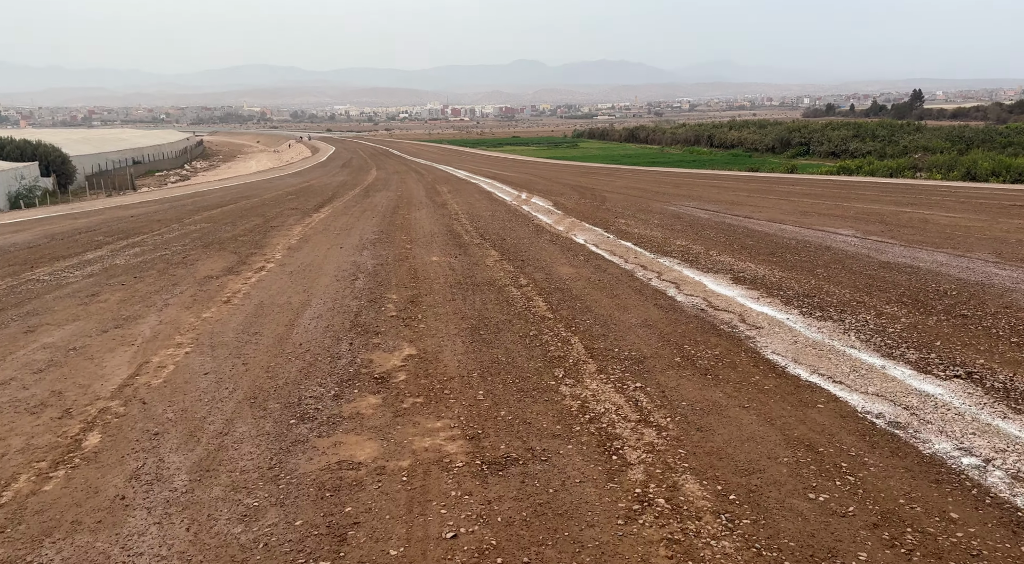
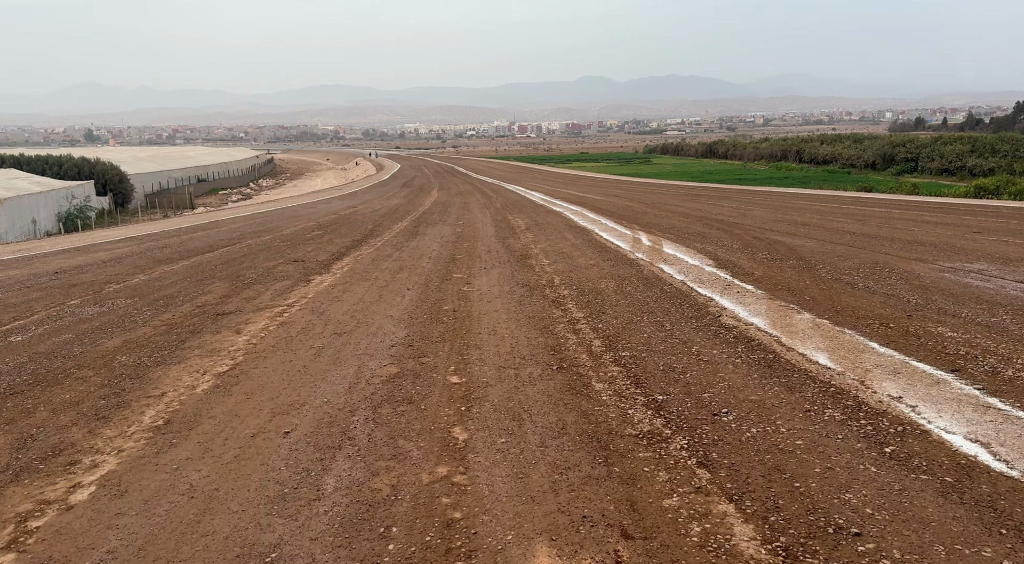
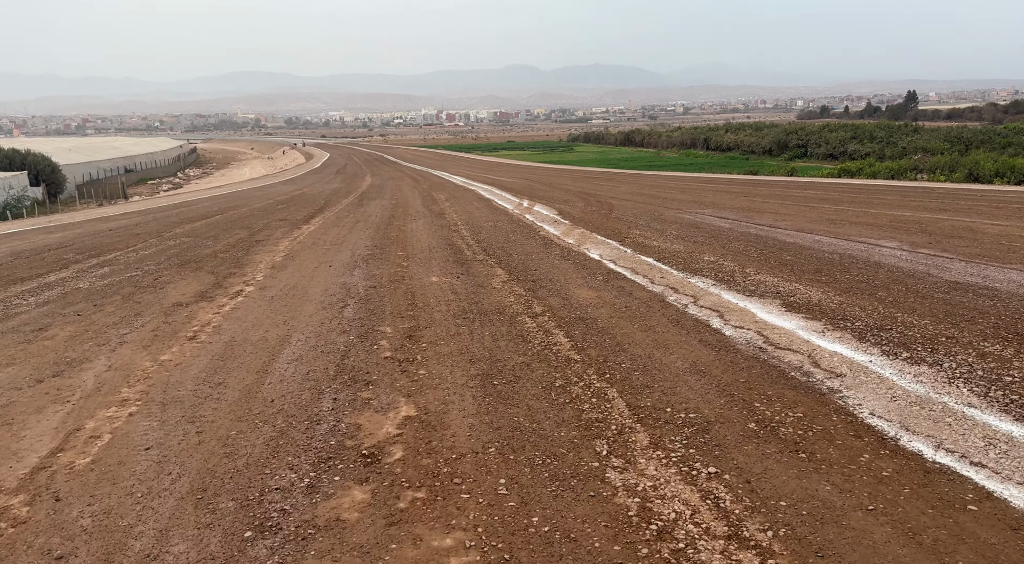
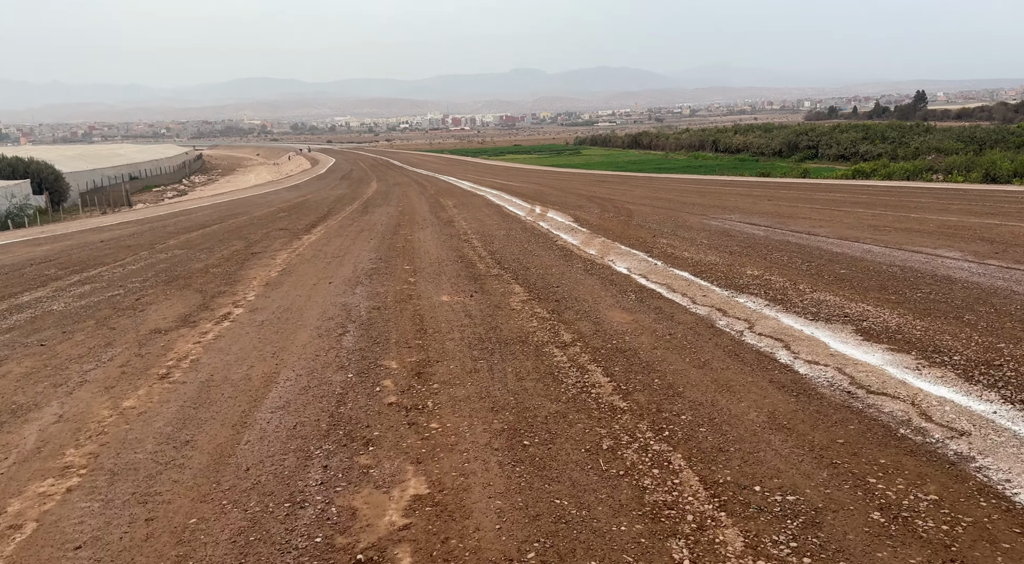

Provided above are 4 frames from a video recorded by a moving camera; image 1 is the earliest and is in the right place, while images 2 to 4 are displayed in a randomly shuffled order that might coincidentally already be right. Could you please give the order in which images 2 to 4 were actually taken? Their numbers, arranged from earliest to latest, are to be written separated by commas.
3, 4, 2
